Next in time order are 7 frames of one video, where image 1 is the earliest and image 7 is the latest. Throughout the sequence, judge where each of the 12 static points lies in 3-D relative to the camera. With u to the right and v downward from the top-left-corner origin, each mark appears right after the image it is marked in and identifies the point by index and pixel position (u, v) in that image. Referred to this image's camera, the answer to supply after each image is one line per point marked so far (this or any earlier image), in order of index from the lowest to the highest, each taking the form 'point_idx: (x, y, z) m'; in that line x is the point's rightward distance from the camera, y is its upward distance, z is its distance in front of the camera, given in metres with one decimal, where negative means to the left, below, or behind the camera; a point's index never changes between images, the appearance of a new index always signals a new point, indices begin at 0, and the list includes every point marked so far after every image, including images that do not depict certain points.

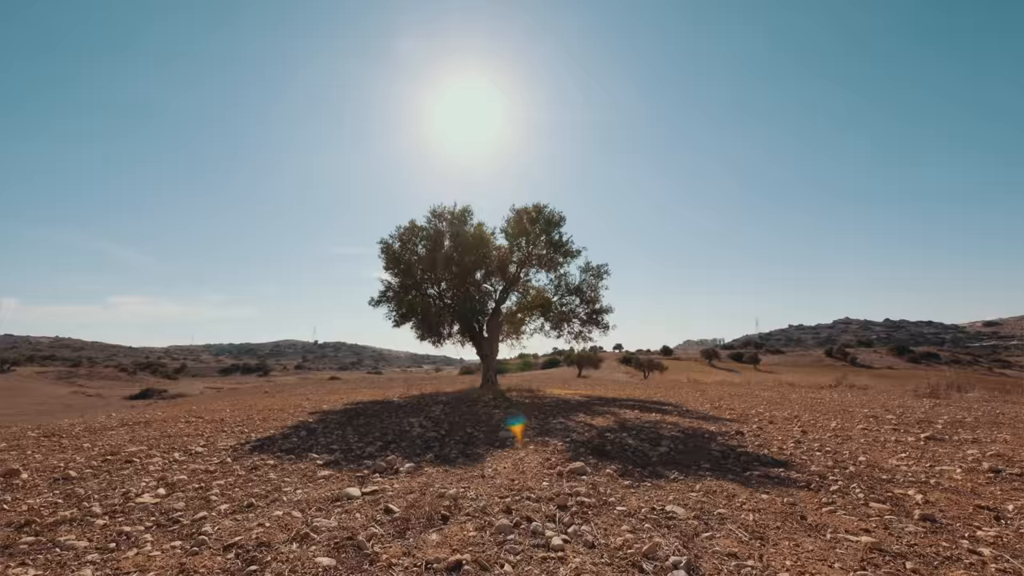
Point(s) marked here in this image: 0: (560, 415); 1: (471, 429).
0: (+1.9, -5.0, +18.5) m
1: (-1.3, -4.4, +14.8) m
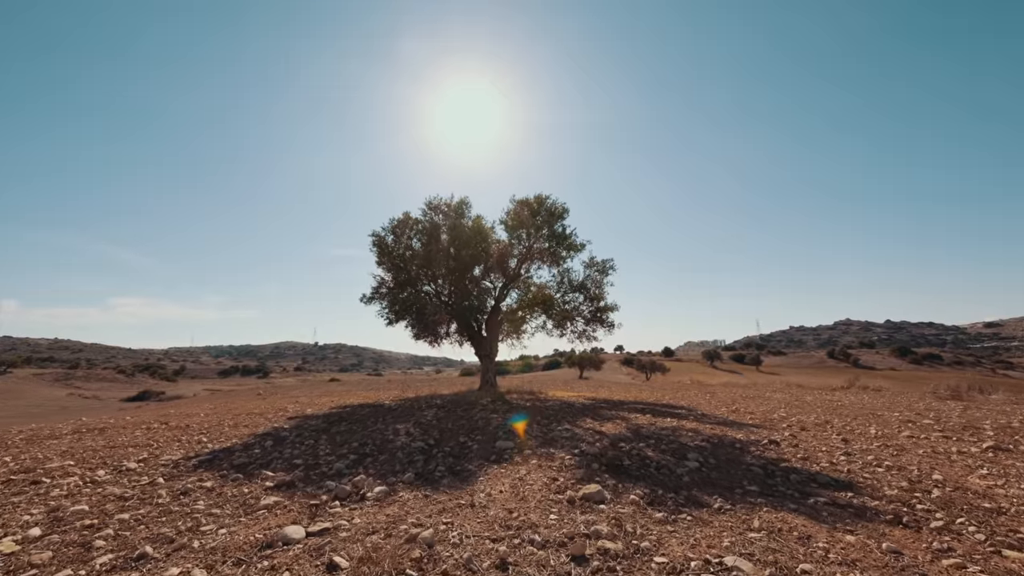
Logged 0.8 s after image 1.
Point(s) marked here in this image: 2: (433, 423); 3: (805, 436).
0: (+1.9, -4.7, +16.7) m
1: (-1.3, -4.1, +12.9) m
2: (-2.7, -4.6, +16.1) m
3: (+8.6, -4.3, +13.8) m
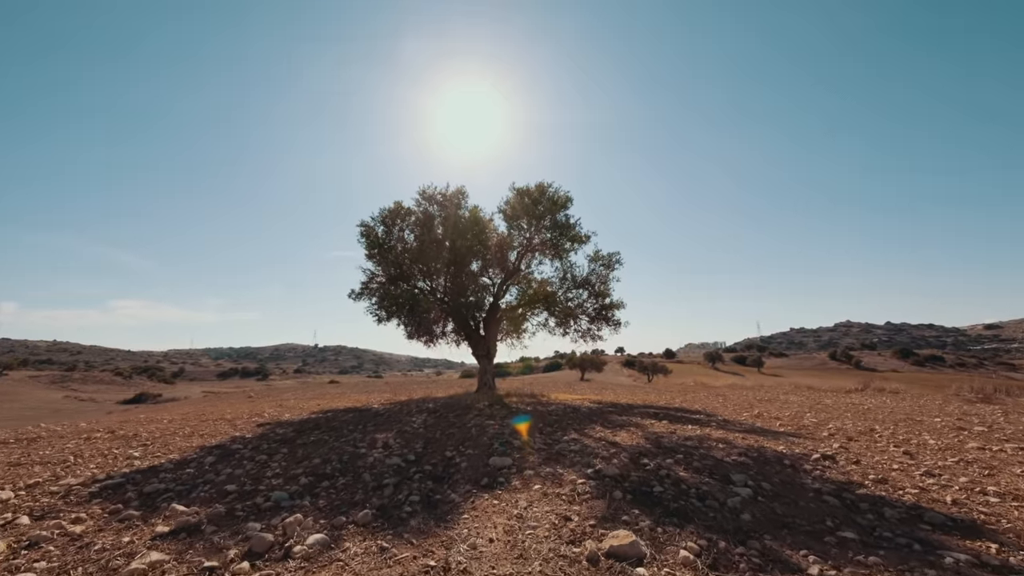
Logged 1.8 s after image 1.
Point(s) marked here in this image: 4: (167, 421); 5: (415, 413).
0: (+1.8, -4.3, +14.5) m
1: (-1.4, -3.7, +10.8) m
2: (-2.8, -4.3, +14.0) m
3: (+8.6, -3.9, +11.7) m
4: (-14.4, -5.5, +19.7) m
5: (-4.2, -5.3, +19.9) m
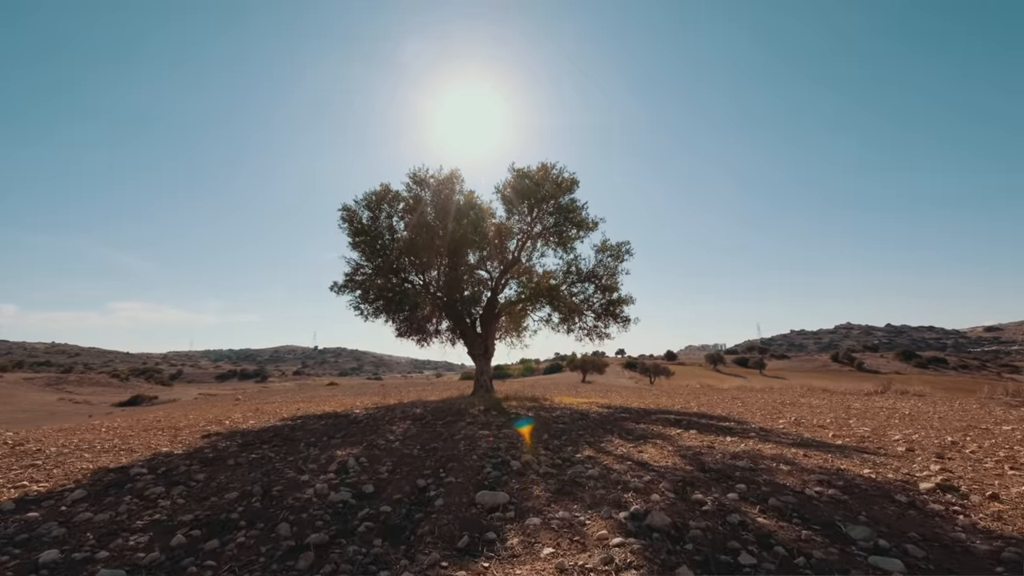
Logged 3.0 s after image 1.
0: (+1.8, -3.8, +11.8) m
1: (-1.4, -3.2, +8.0) m
2: (-2.8, -3.8, +11.2) m
3: (+8.5, -3.4, +8.9) m
4: (-14.4, -5.1, +16.9) m
5: (-4.2, -4.8, +17.1) m
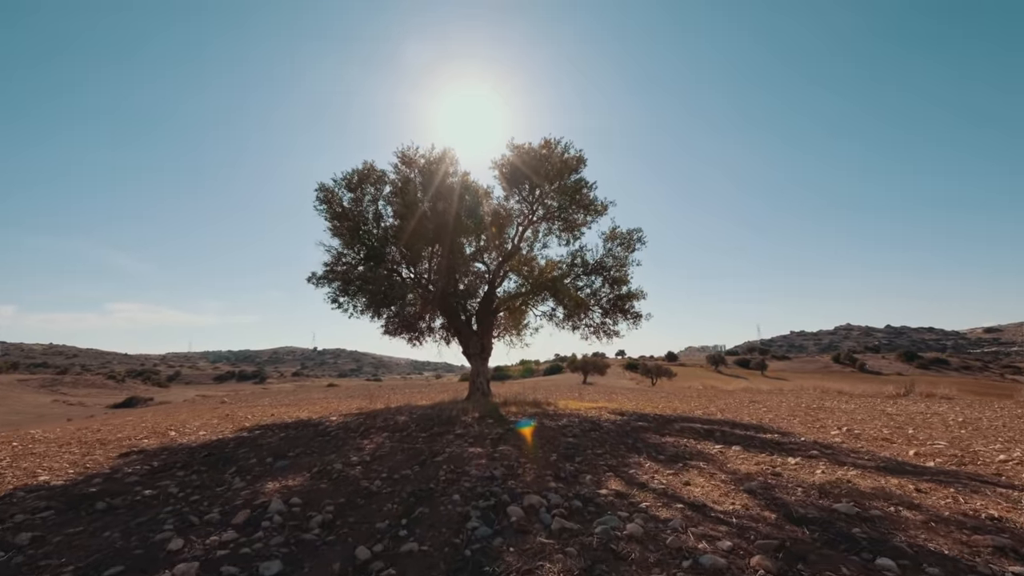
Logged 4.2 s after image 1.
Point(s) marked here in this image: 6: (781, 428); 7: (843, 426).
0: (+1.8, -3.4, +9.0) m
1: (-1.5, -2.7, +5.2) m
2: (-2.8, -3.3, +8.4) m
3: (+8.5, -3.0, +6.1) m
4: (-14.4, -4.6, +14.1) m
5: (-4.2, -4.3, +14.3) m
6: (+9.2, -4.8, +16.1) m
7: (+11.9, -5.0, +16.9) m
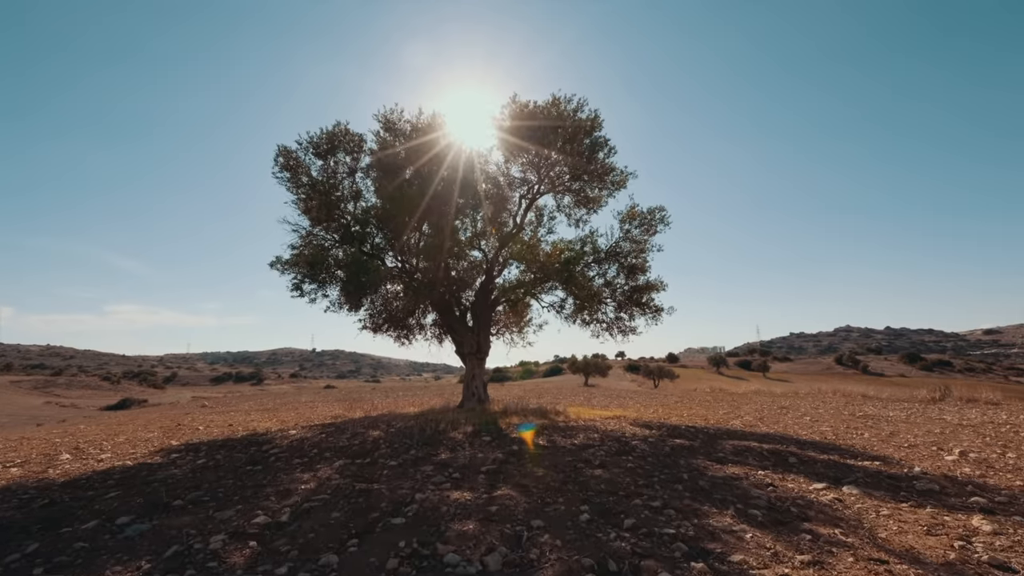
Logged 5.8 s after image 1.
0: (+1.8, -2.8, +5.2) m
1: (-1.4, -2.1, +1.5) m
2: (-2.8, -2.7, +4.7) m
3: (+8.6, -2.4, +2.4) m
4: (-14.4, -4.0, +10.4) m
5: (-4.2, -3.8, +10.6) m
6: (+9.3, -4.2, +12.4) m
7: (+11.9, -4.4, +13.2) m
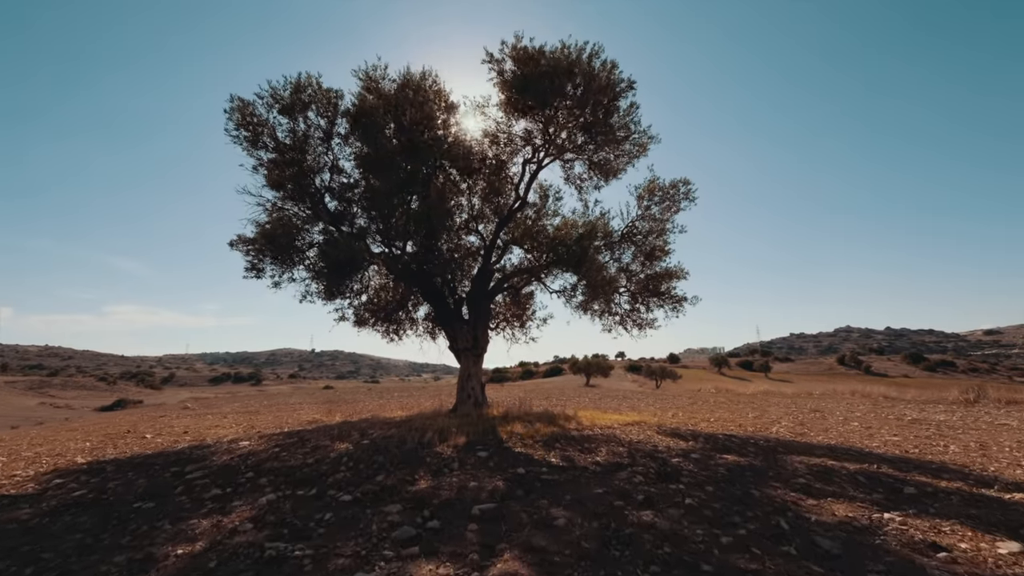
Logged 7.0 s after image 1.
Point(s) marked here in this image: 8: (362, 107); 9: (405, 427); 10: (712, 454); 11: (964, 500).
0: (+1.9, -2.2, +2.3) m
1: (-1.3, -1.5, -1.4) m
2: (-2.7, -2.1, +1.8) m
3: (+8.6, -1.7, -0.5) m
4: (-14.3, -3.4, +7.4) m
5: (-4.1, -3.2, +7.6) m
6: (+9.4, -3.6, +9.4) m
7: (+12.0, -3.8, +10.3) m
8: (-5.9, +7.1, +19.3) m
9: (-3.1, -4.0, +13.5) m
10: (+4.5, -3.7, +10.5) m
11: (+6.7, -3.1, +7.1) m
